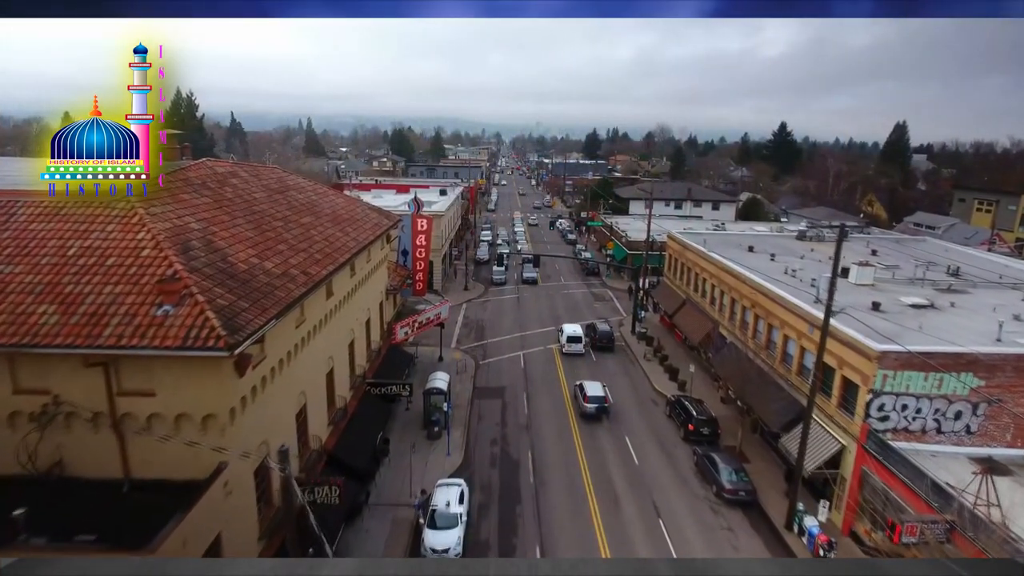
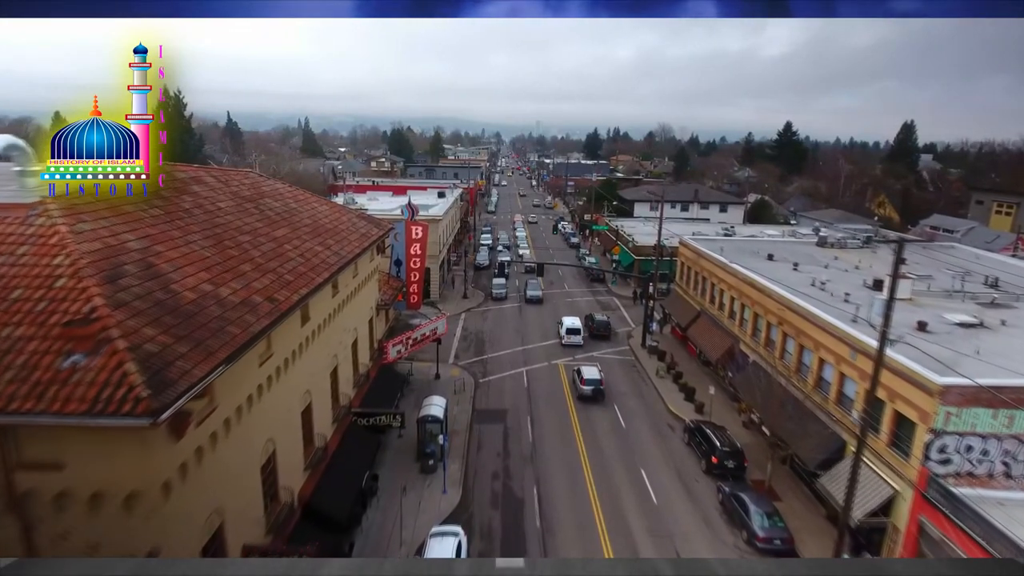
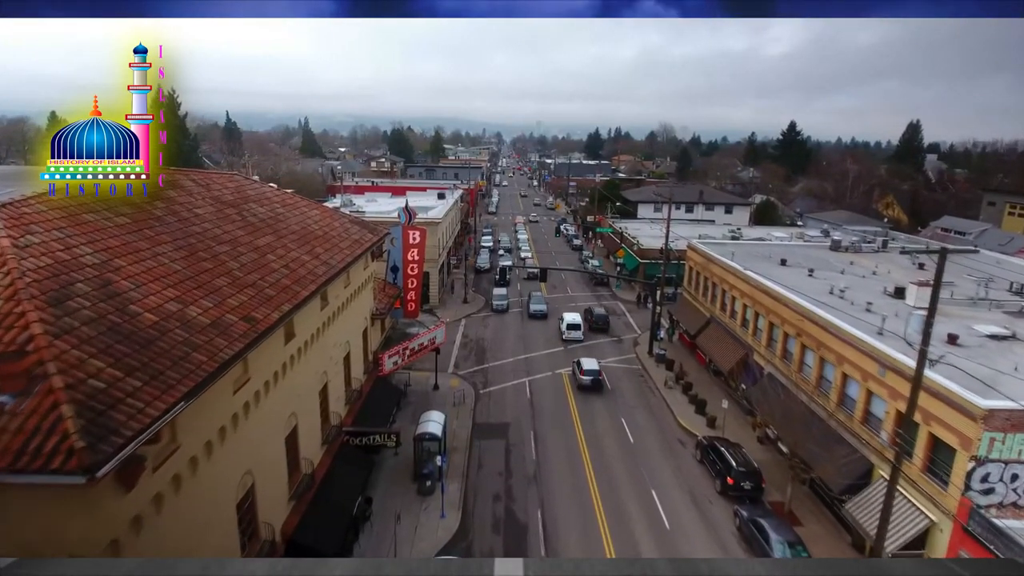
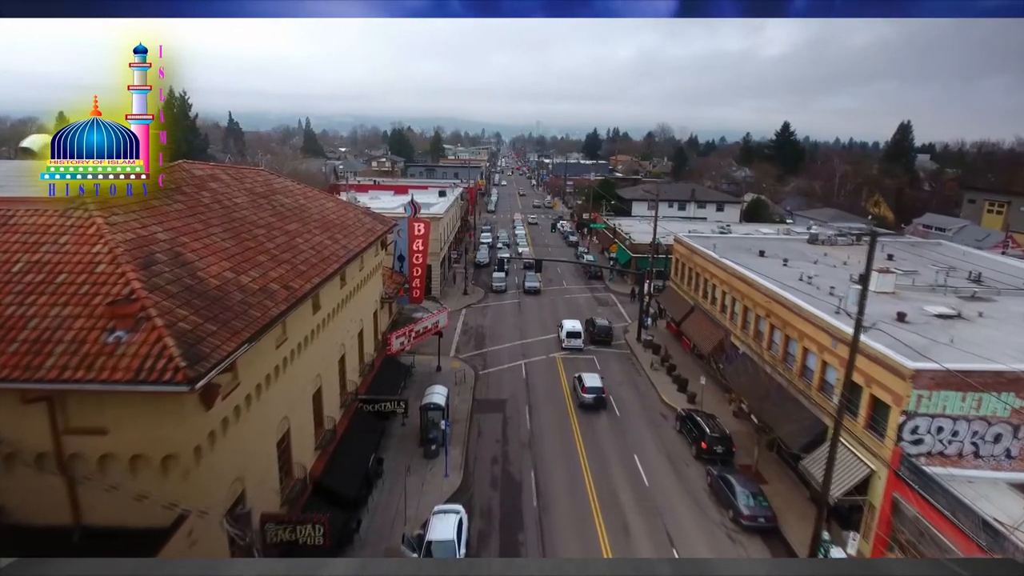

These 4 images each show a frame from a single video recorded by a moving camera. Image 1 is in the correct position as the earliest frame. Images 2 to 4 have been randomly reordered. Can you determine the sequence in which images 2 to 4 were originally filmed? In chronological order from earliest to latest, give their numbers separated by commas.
4, 2, 3
